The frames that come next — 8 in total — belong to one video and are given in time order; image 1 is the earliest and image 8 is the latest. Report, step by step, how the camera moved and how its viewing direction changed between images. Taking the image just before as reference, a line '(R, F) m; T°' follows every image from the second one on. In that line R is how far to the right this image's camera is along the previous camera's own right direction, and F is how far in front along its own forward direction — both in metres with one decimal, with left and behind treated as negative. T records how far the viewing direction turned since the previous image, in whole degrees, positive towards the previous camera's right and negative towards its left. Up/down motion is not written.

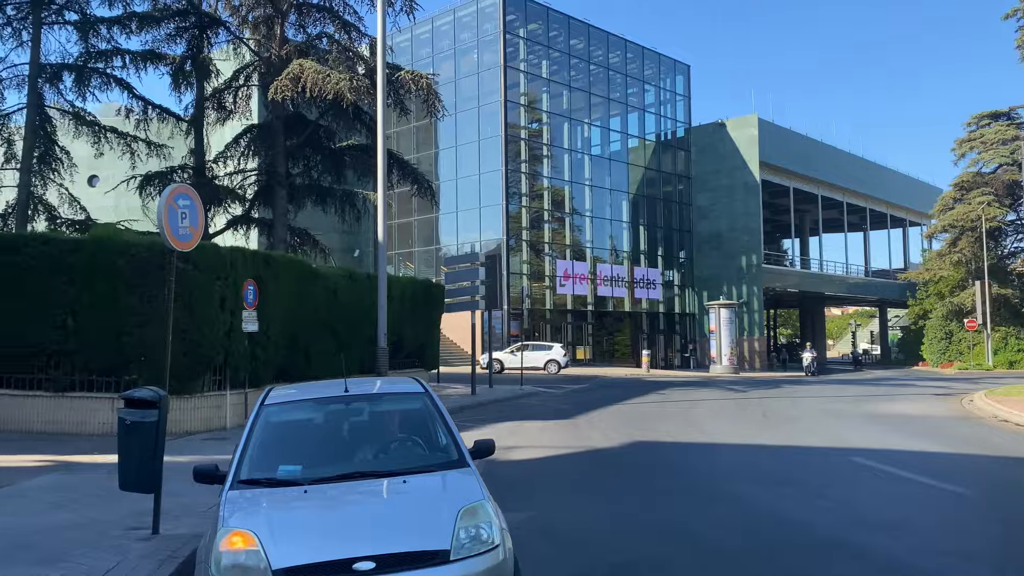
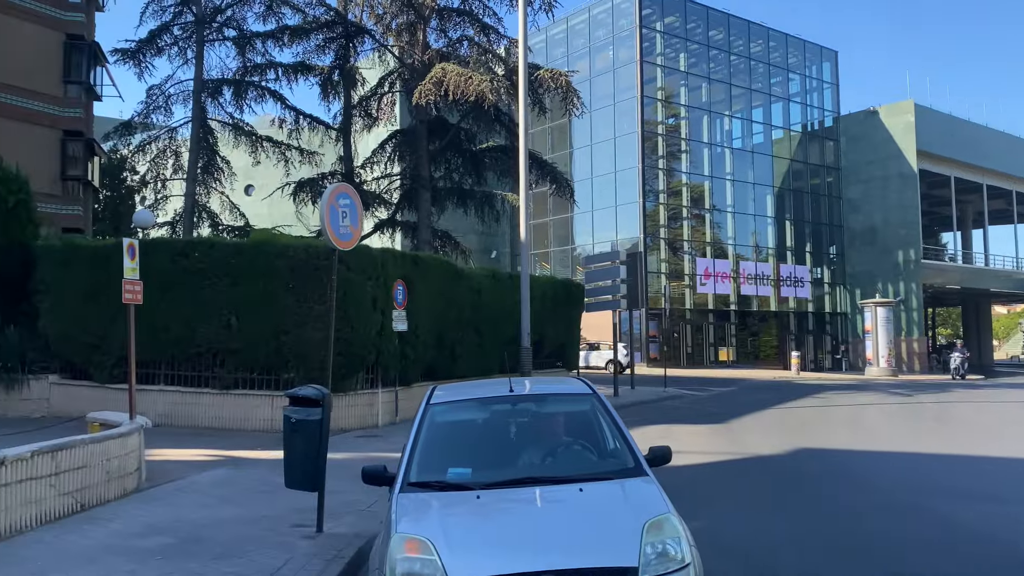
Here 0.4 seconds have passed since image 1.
(-0.3, +0.4) m; -9°
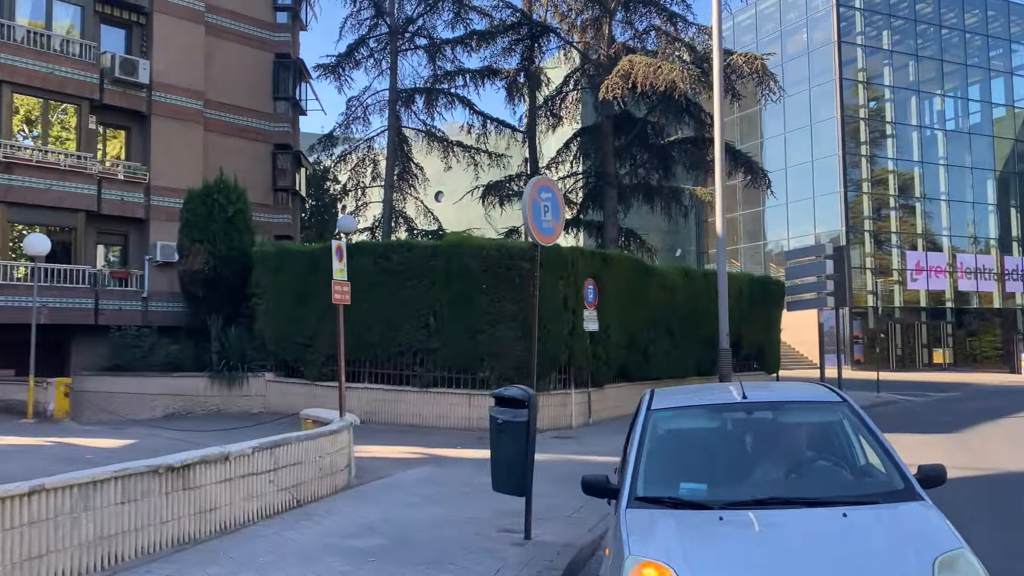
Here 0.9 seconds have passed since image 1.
(-0.3, +0.5) m; -12°
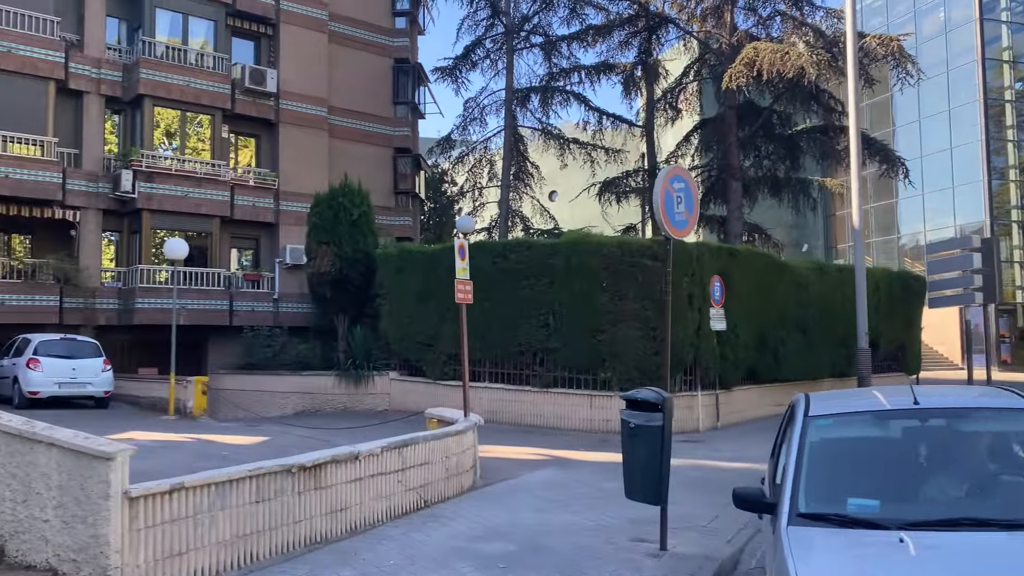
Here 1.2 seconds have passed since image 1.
(-0.2, +0.3) m; -8°
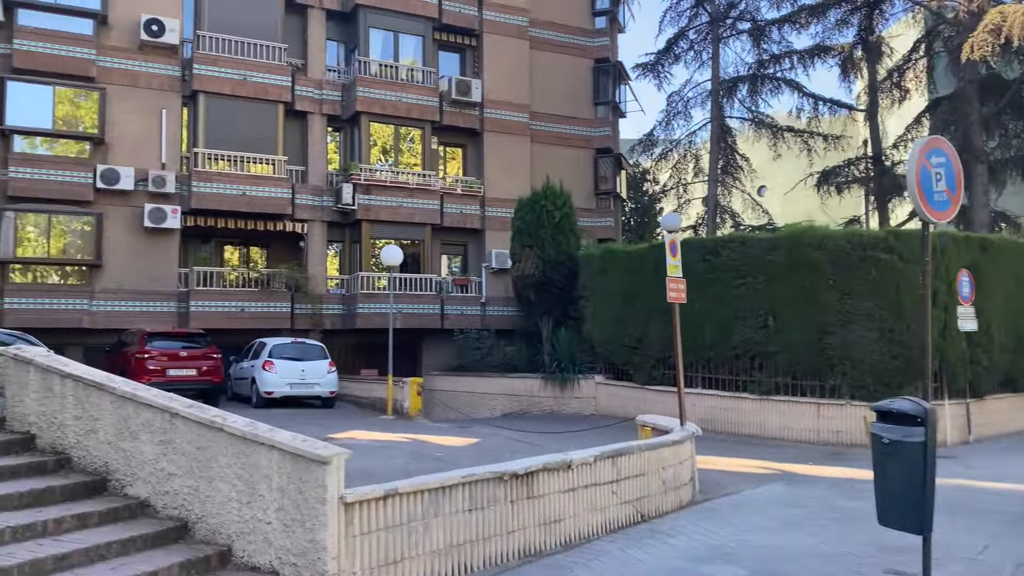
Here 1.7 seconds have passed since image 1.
(-0.2, +0.5) m; -14°
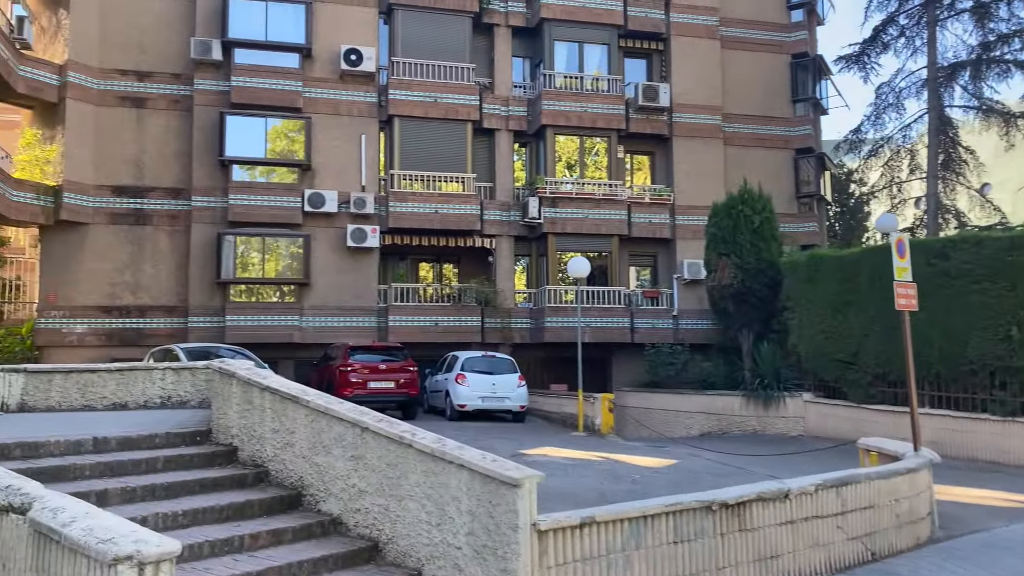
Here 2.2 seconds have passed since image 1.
(-0.1, +0.5) m; -13°
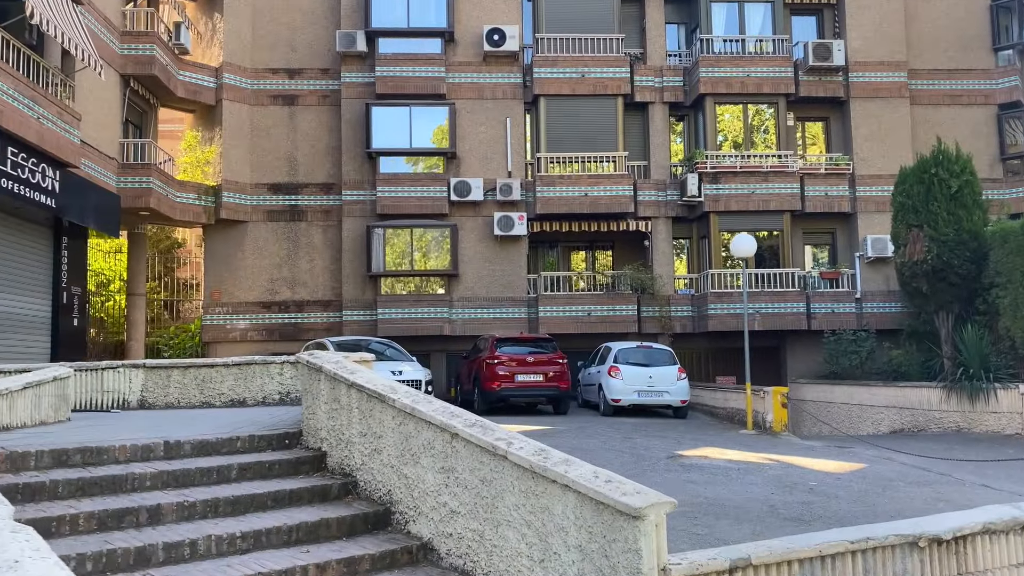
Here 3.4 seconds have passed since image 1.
(+0.2, +1.2) m; -11°
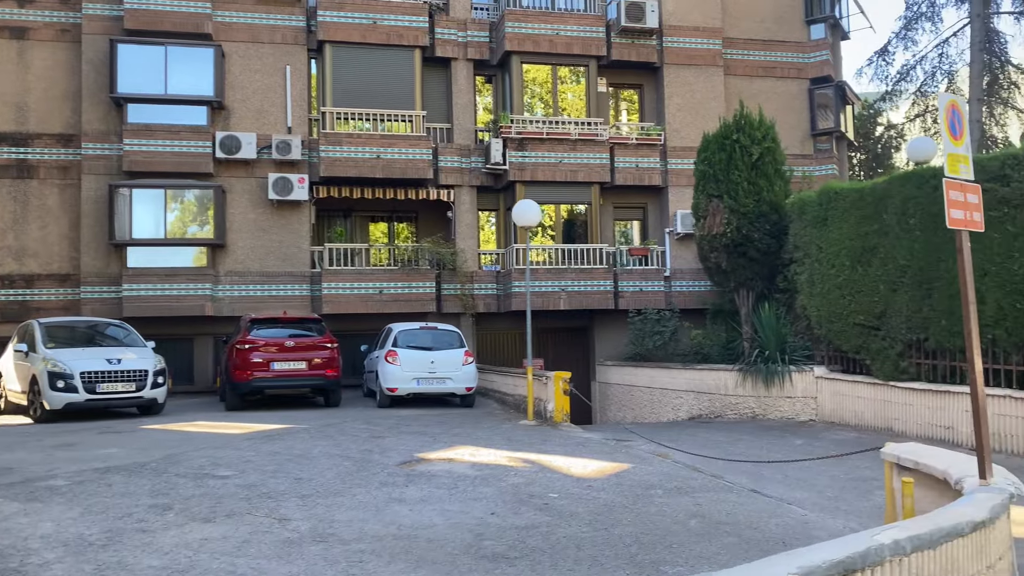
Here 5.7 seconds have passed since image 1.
(+1.7, +2.1) m; +10°
